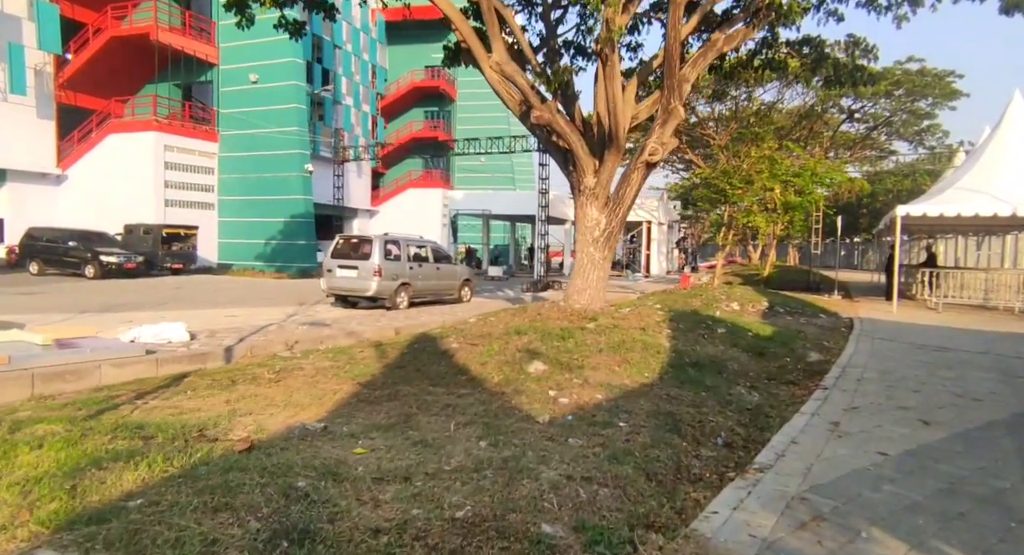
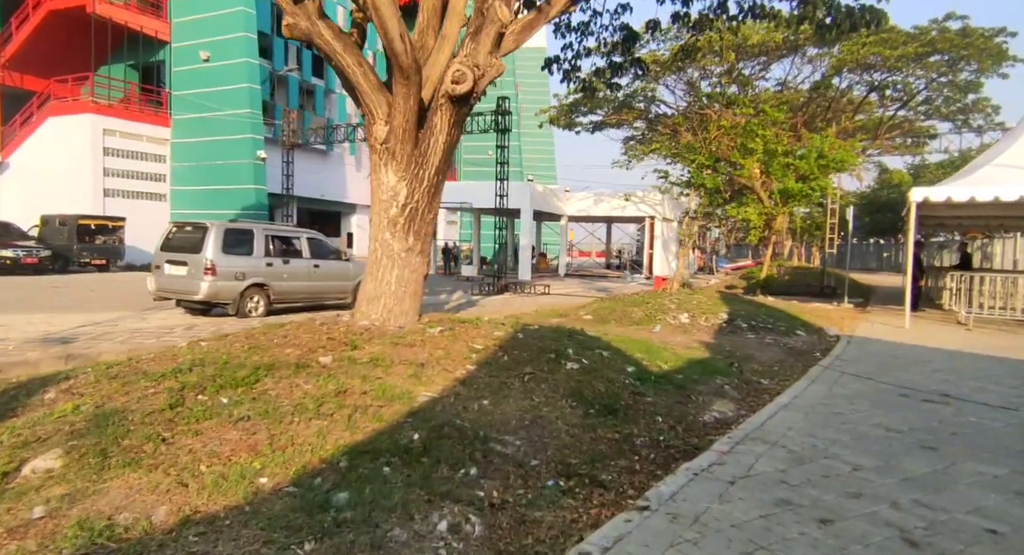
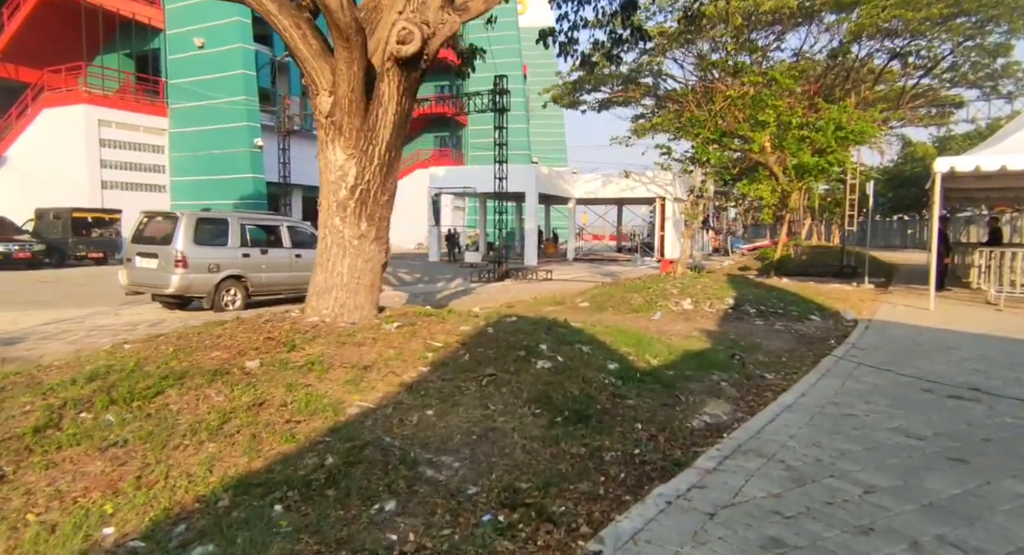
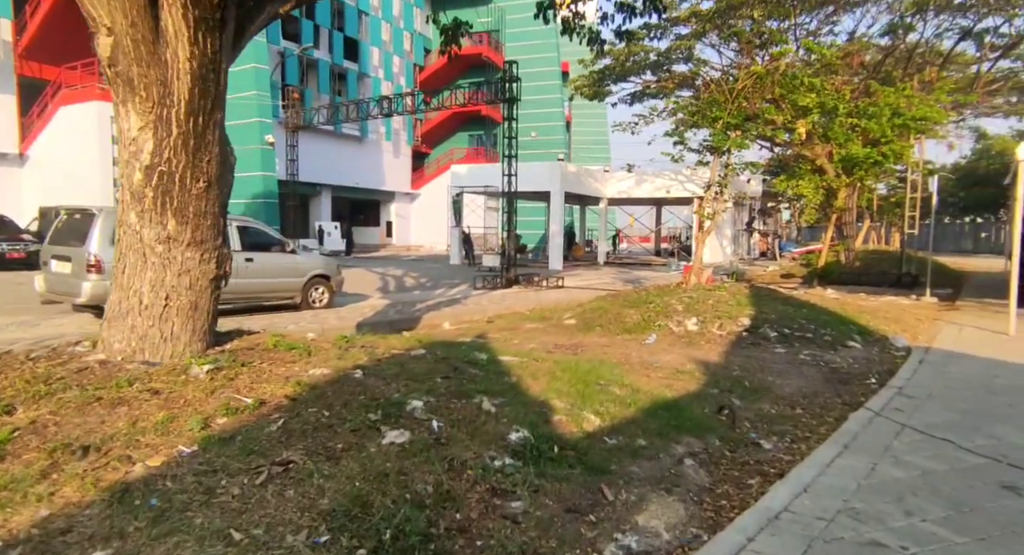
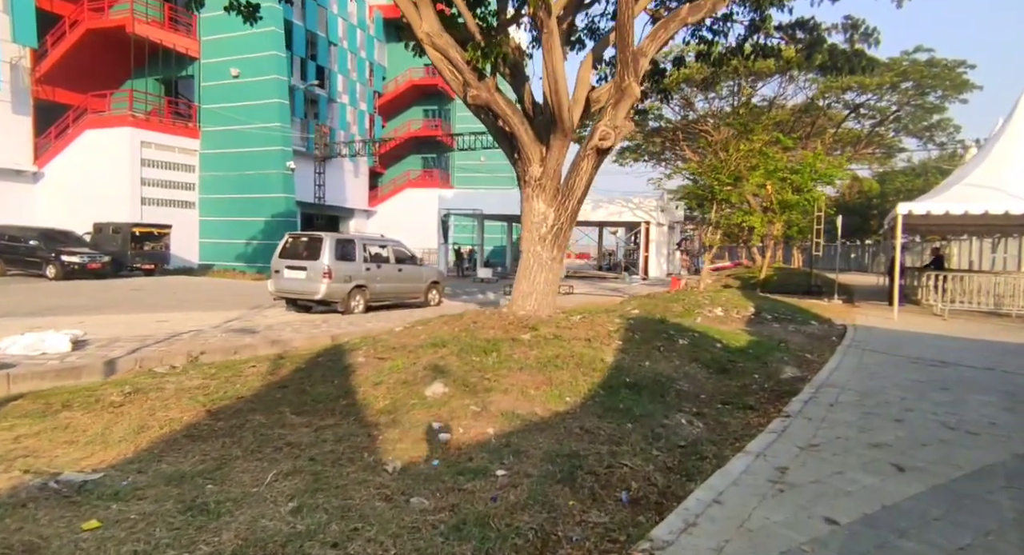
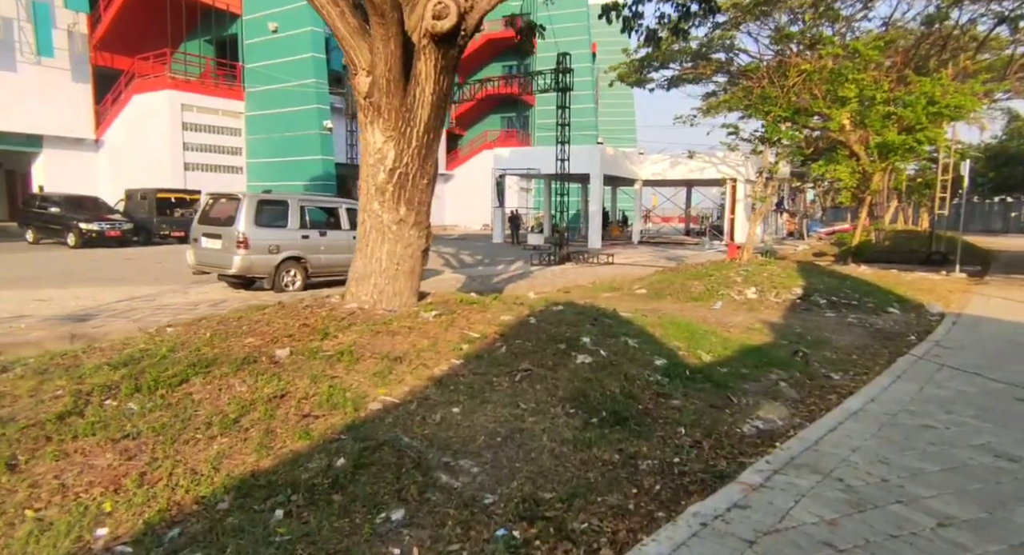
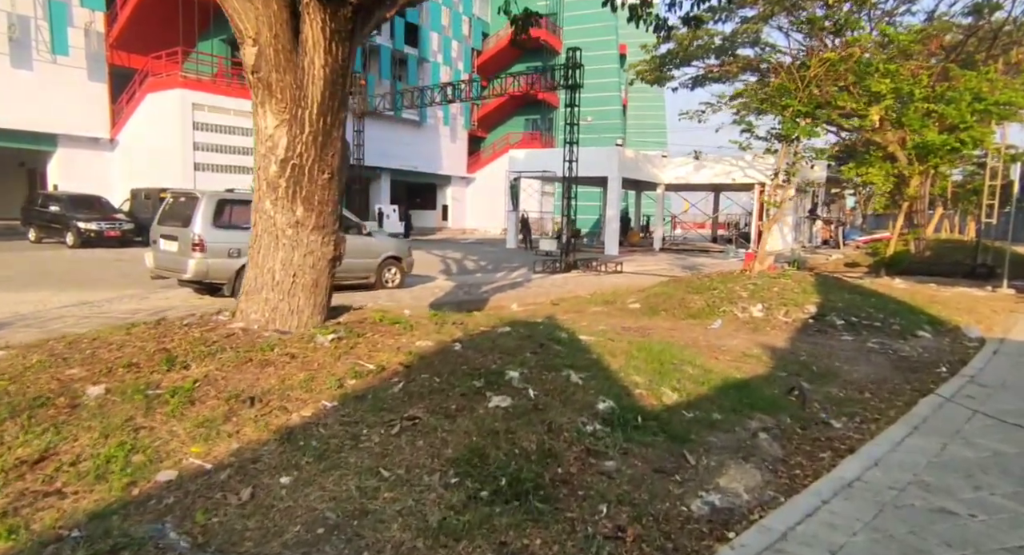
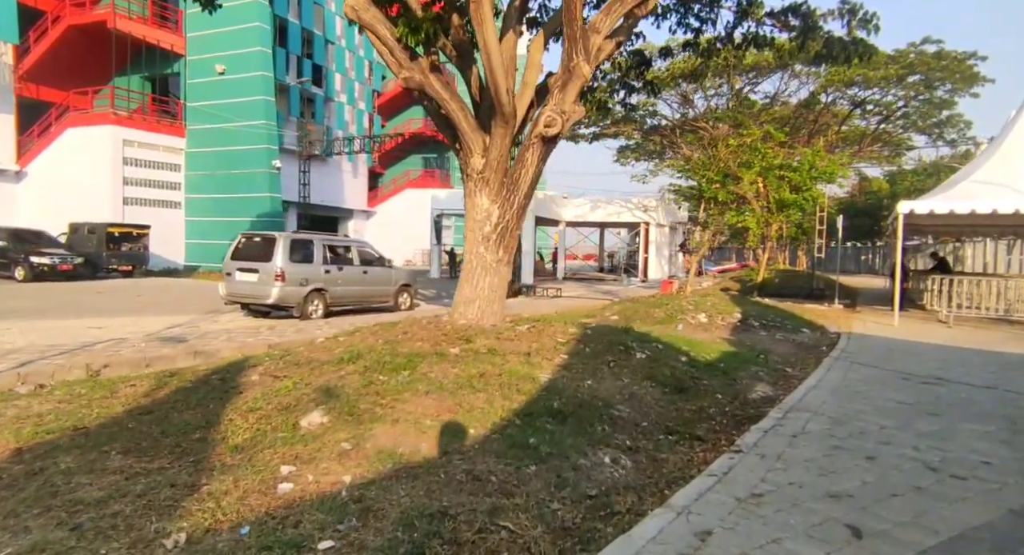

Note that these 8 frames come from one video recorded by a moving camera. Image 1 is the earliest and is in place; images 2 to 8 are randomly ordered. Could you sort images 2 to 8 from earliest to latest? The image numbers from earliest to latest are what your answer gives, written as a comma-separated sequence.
5, 8, 2, 3, 6, 7, 4
